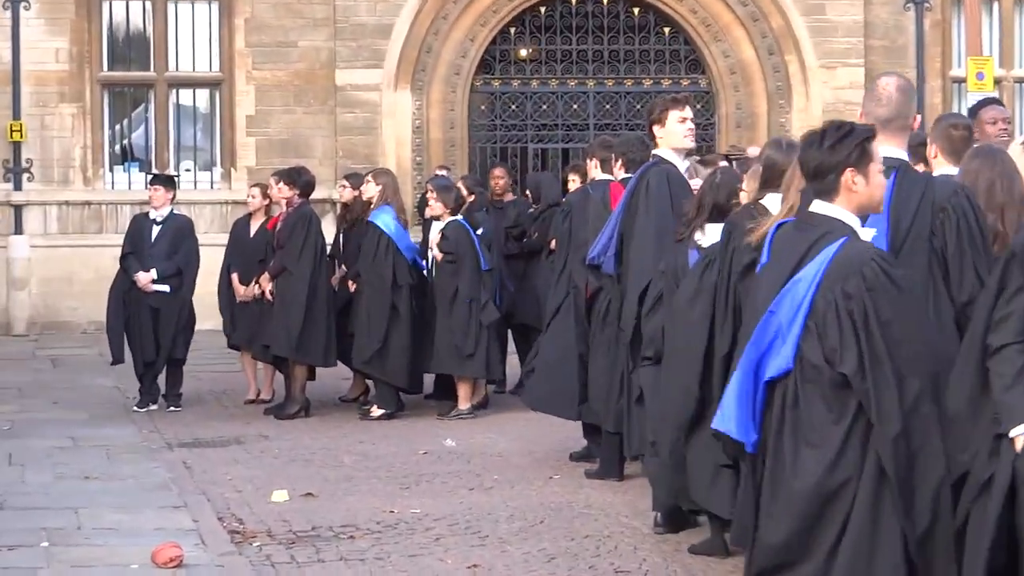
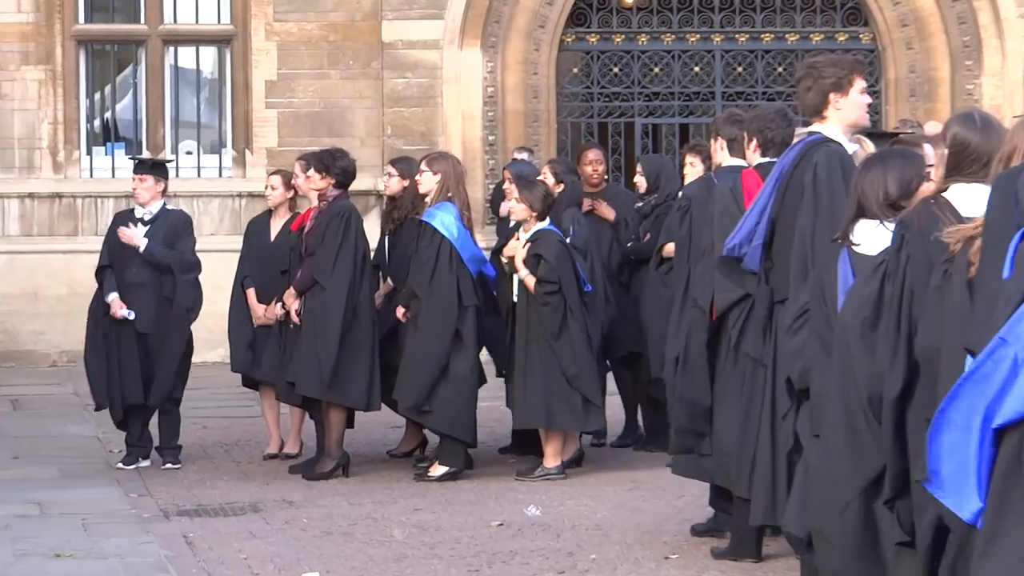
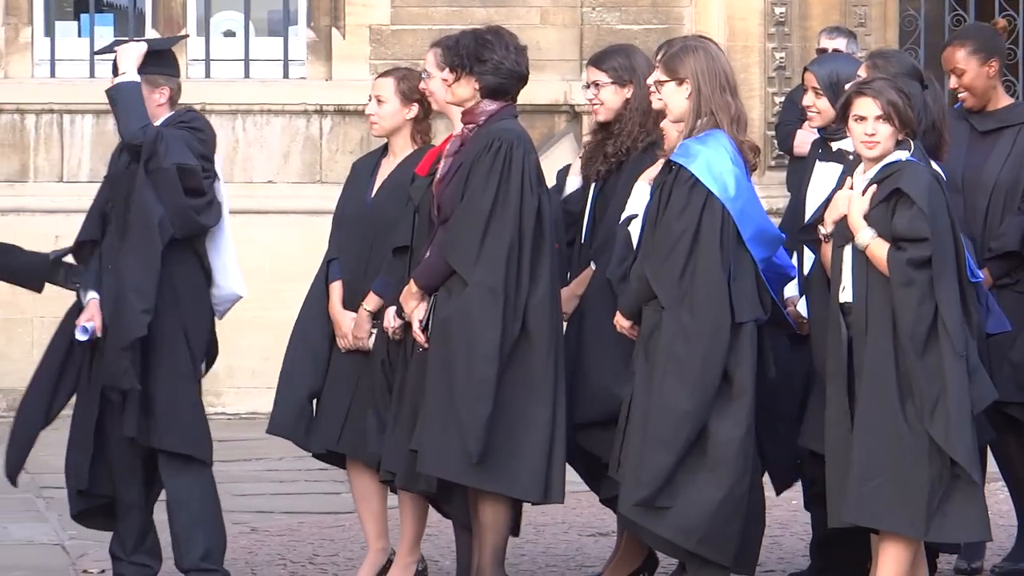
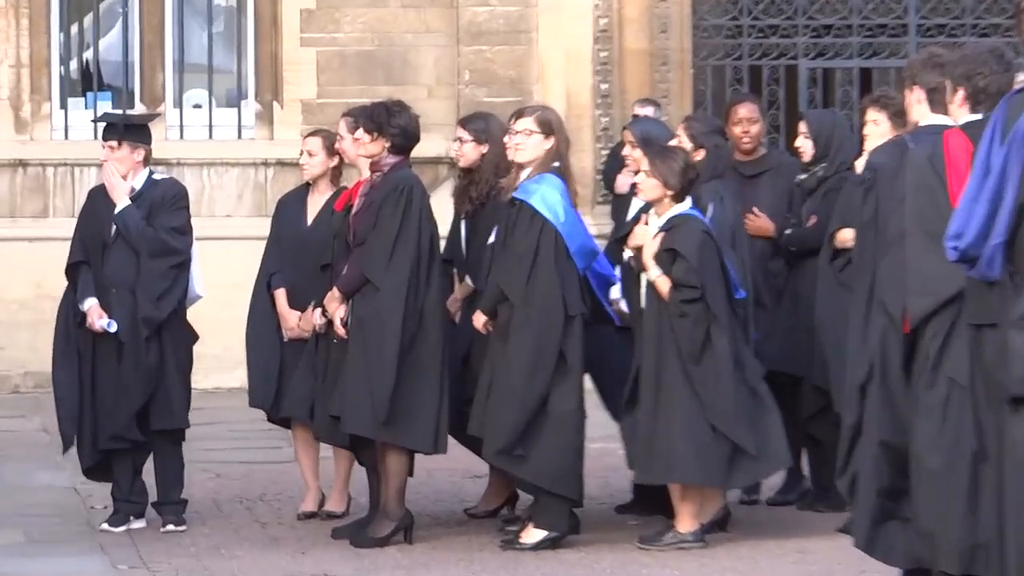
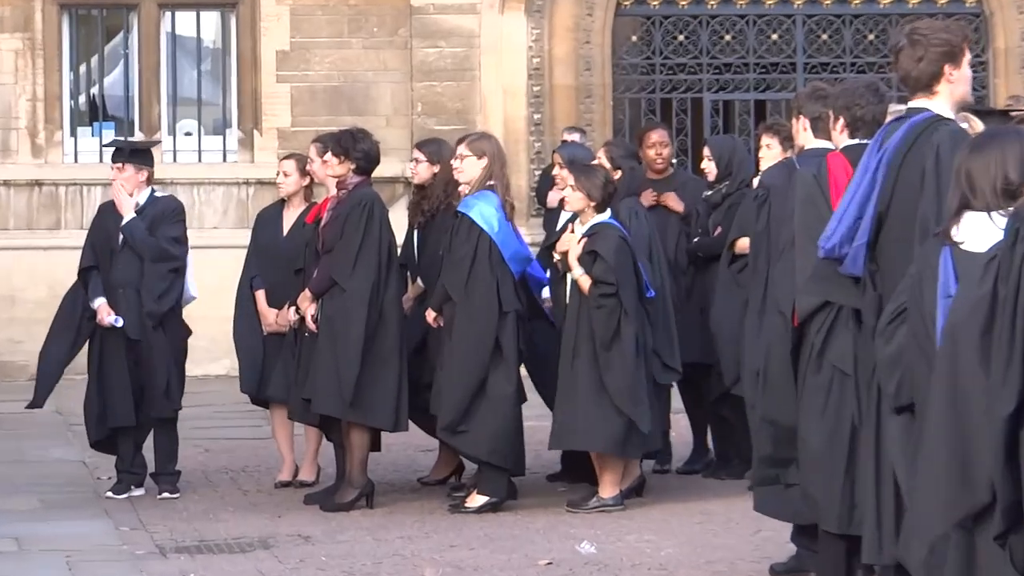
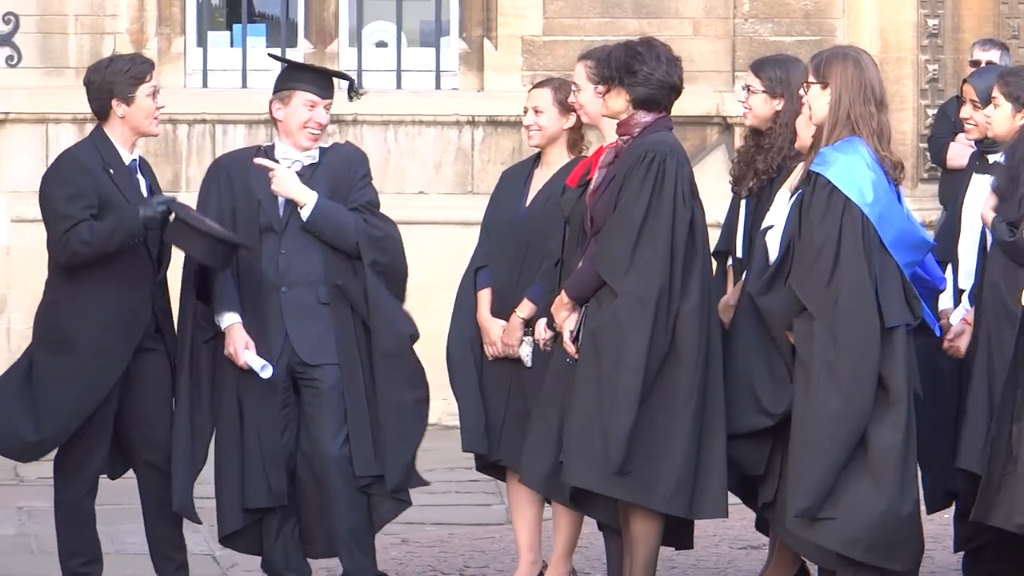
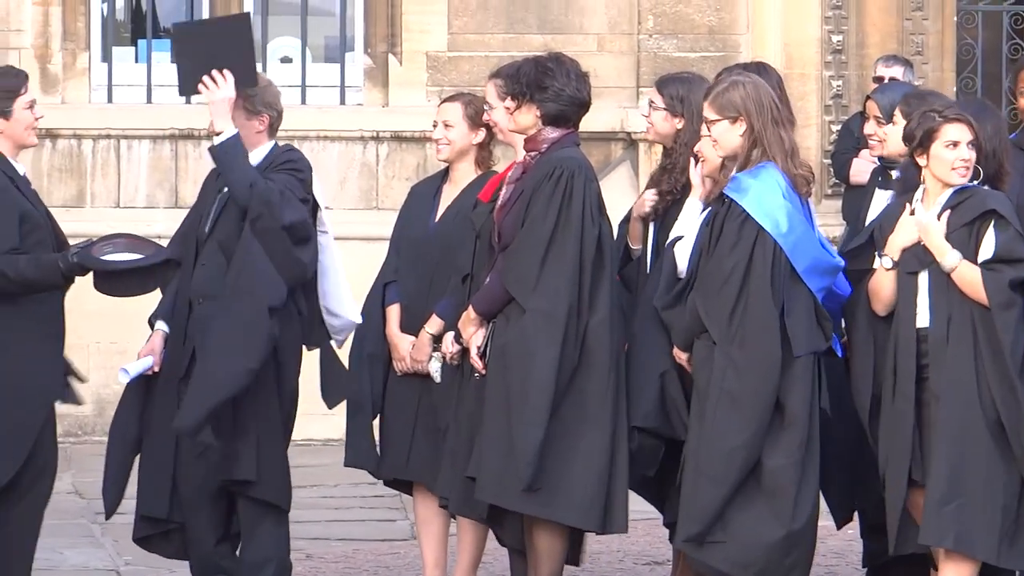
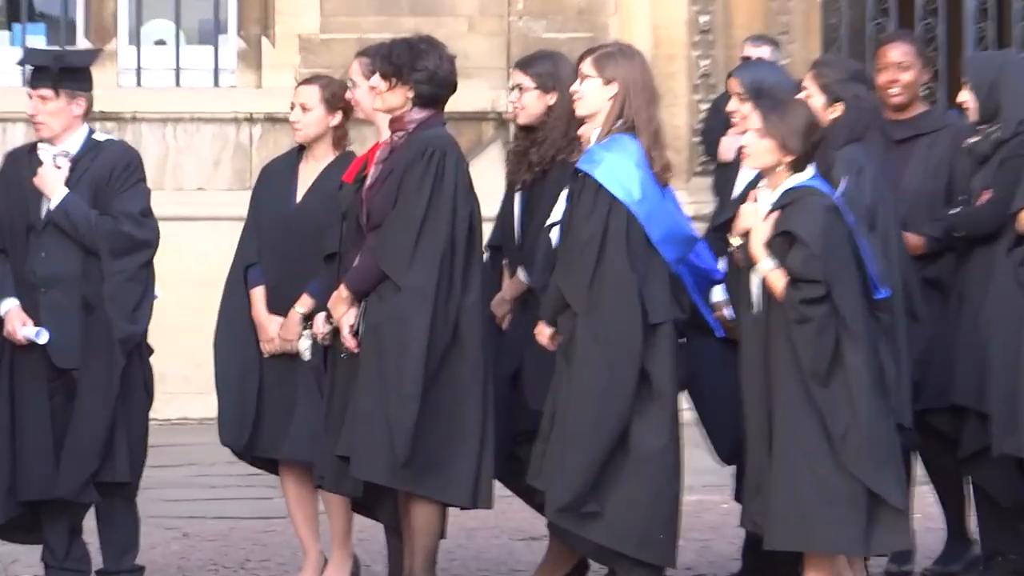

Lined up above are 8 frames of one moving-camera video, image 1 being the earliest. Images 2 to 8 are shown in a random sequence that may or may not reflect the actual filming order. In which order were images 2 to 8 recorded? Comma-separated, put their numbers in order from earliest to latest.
2, 5, 4, 8, 3, 7, 6
